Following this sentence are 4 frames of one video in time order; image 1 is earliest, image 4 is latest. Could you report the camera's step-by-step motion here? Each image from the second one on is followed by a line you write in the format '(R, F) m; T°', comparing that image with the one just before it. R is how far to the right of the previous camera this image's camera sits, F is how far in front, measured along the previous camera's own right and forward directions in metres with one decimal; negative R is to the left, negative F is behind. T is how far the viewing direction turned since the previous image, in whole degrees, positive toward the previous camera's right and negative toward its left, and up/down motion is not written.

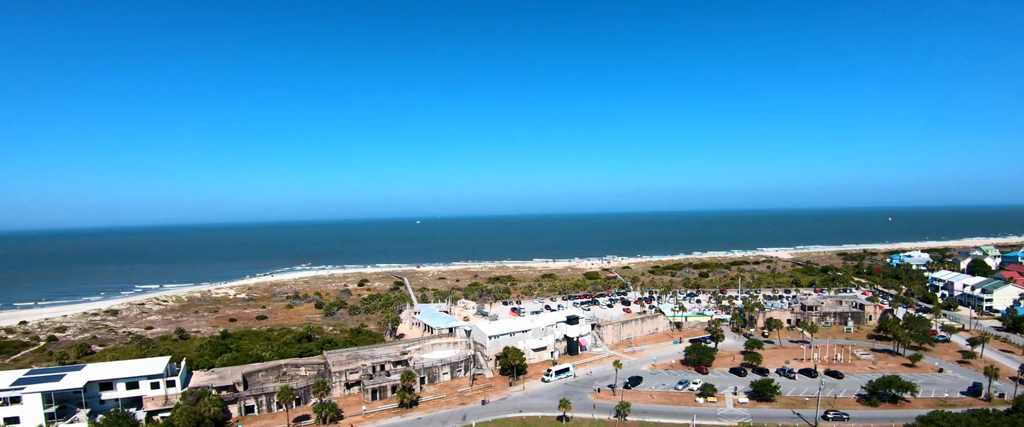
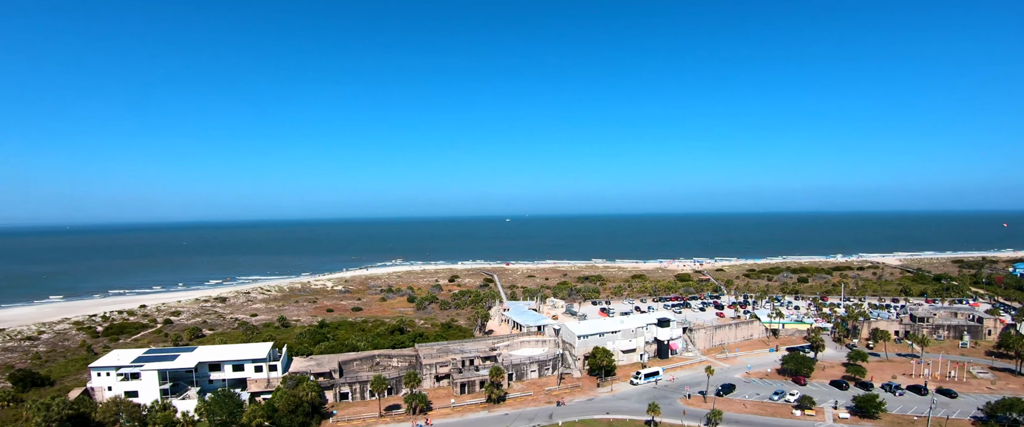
(-2.1, +0.5) m; -7°
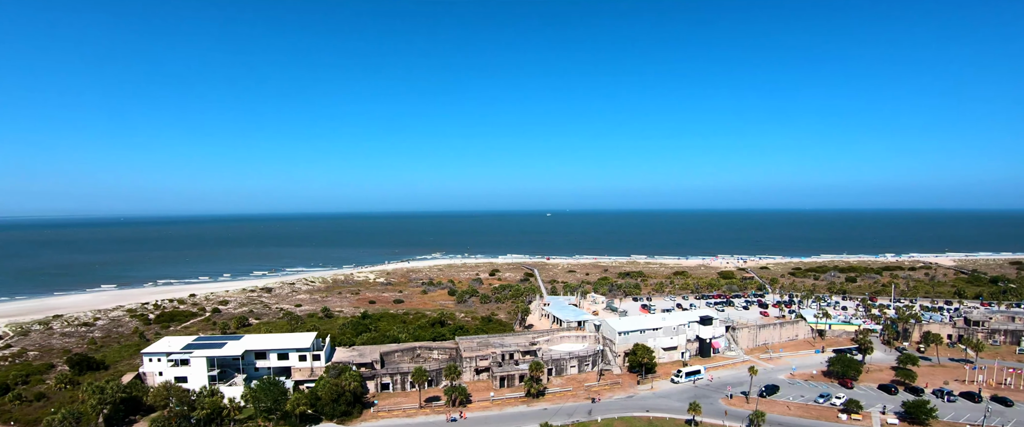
(-1.0, +0.1) m; -3°
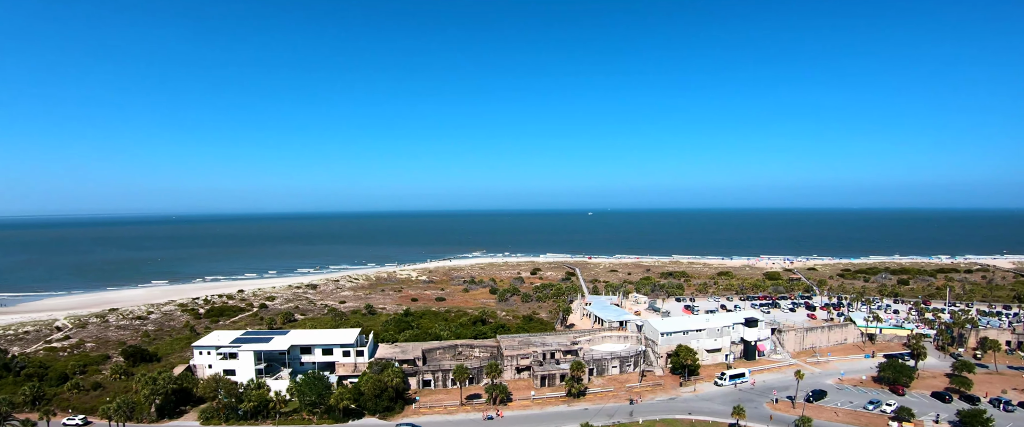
(-1.0, -0.1) m; -3°
